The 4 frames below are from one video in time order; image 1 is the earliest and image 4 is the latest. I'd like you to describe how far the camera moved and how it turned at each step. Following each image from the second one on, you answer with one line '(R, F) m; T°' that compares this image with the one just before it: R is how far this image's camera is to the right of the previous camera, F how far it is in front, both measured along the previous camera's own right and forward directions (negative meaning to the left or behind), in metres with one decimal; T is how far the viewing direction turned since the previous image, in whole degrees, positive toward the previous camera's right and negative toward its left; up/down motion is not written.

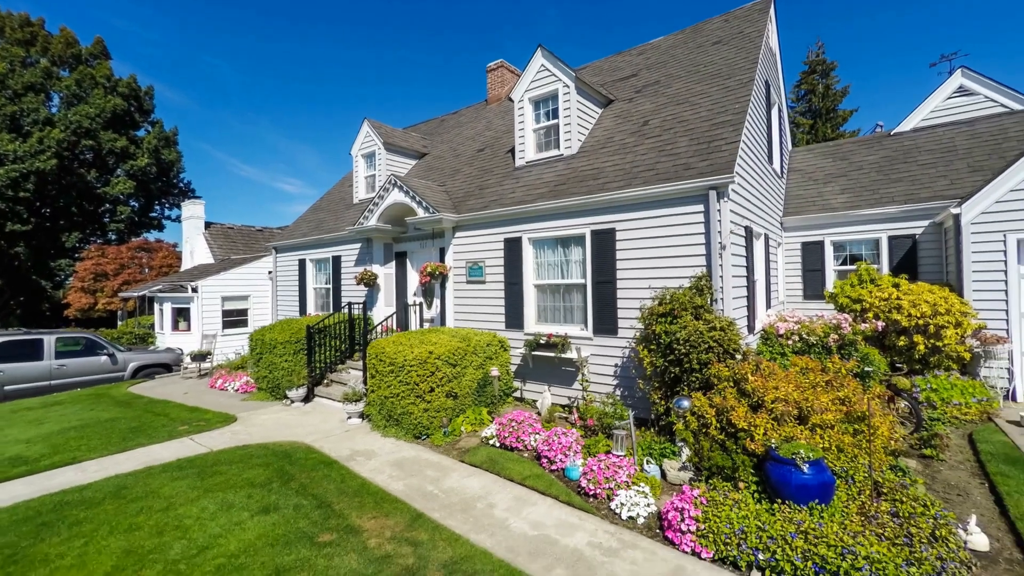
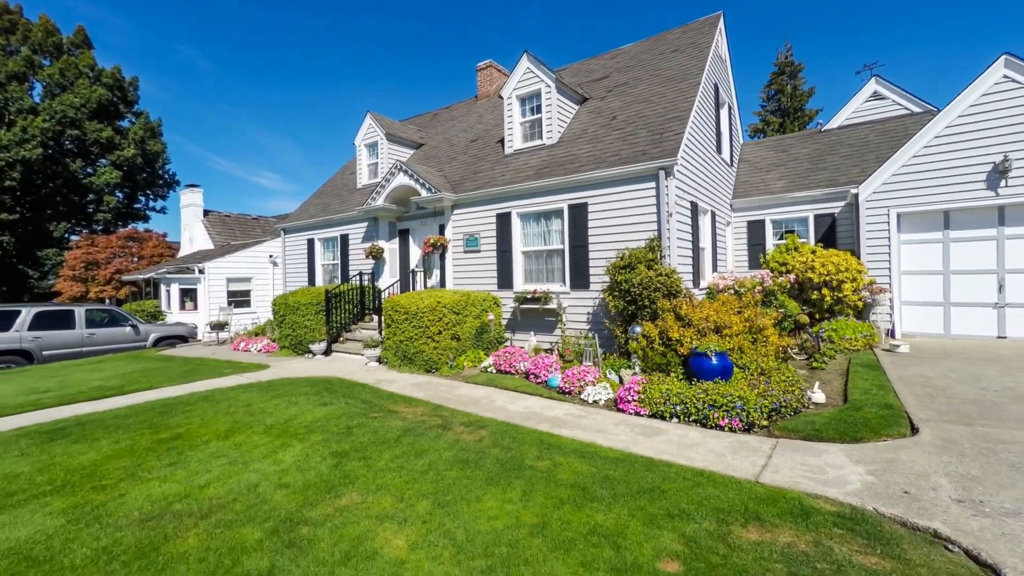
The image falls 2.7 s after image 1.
(-0.2, -1.7) m; +2°
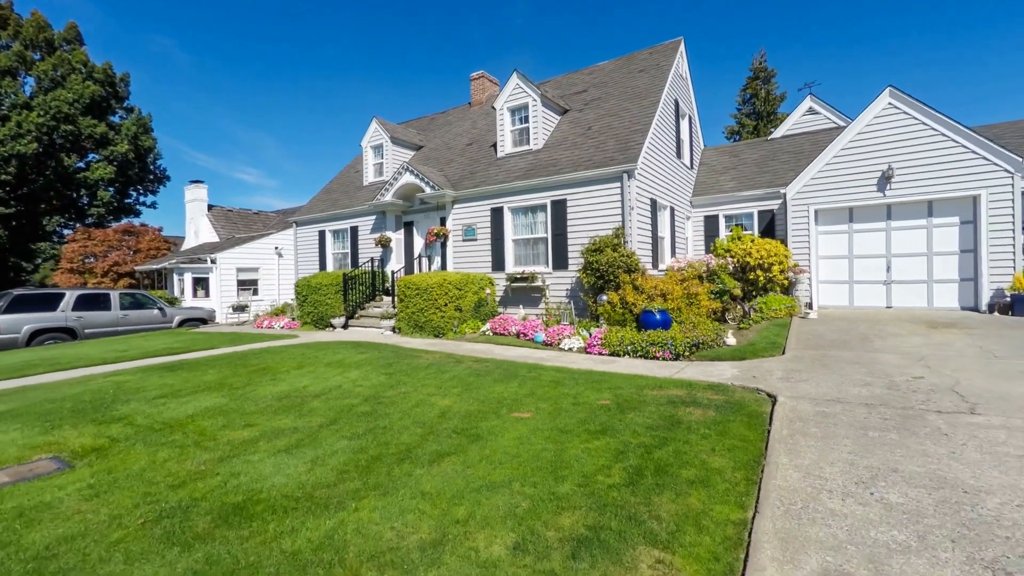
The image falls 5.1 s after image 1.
(-0.2, -2.0) m; +2°
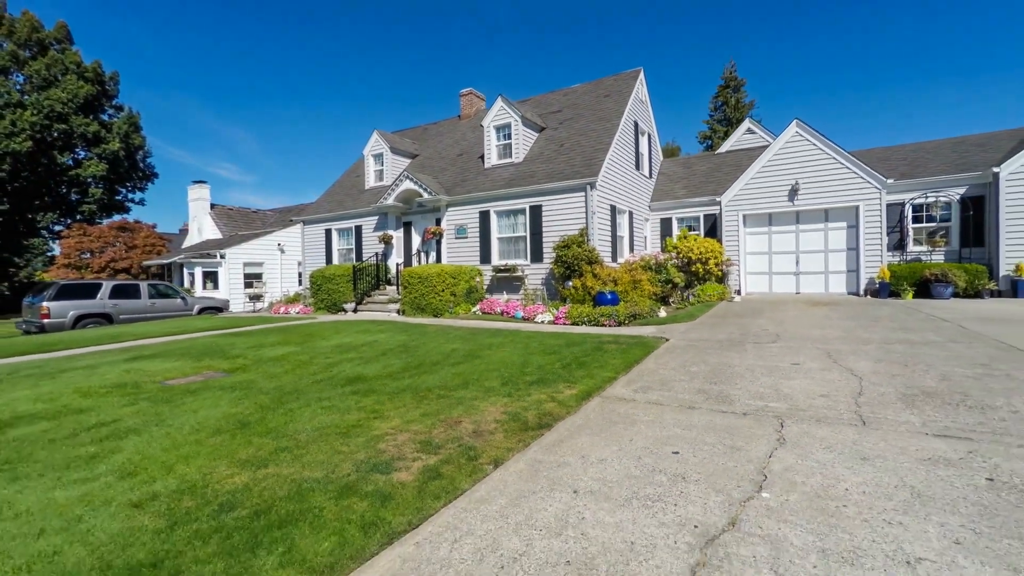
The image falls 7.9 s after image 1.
(-0.1, -2.4) m; +2°
